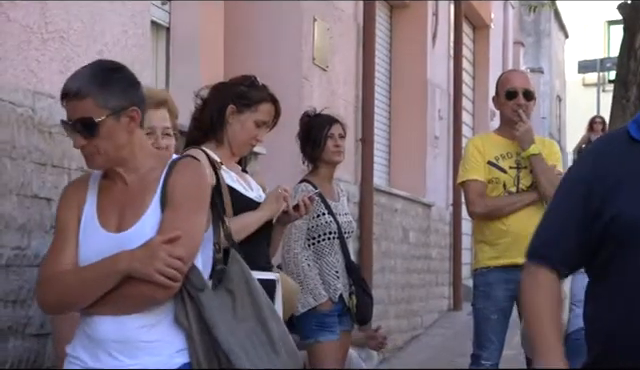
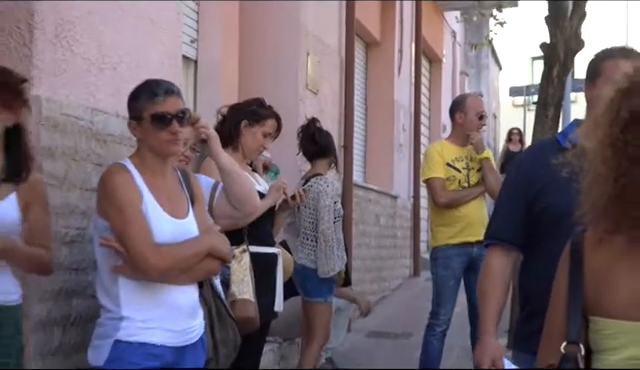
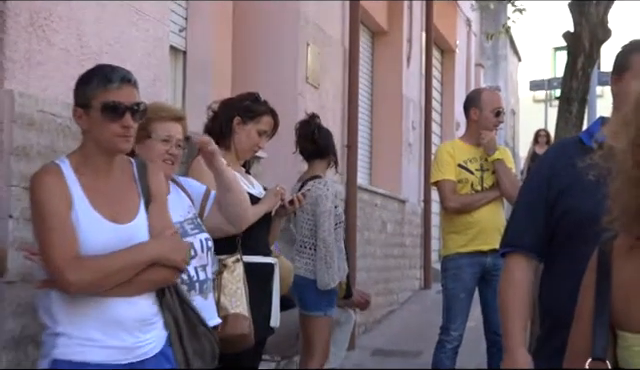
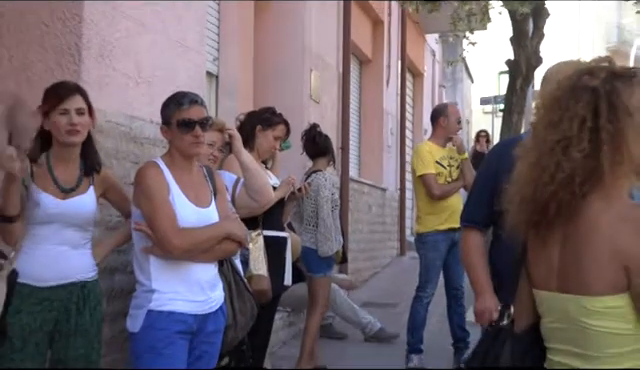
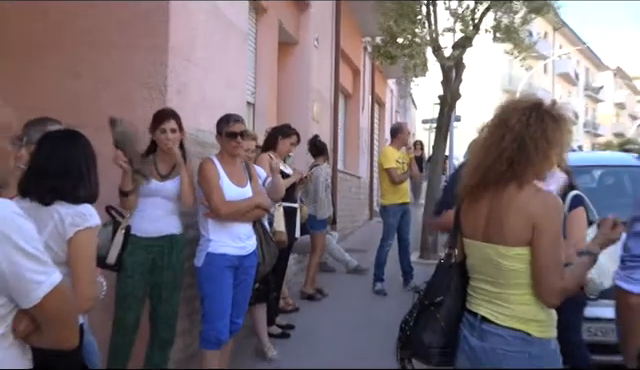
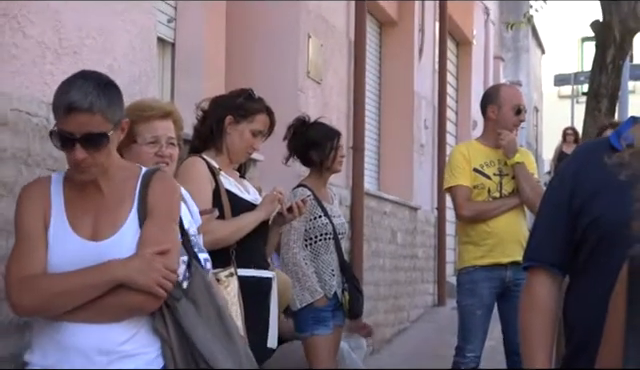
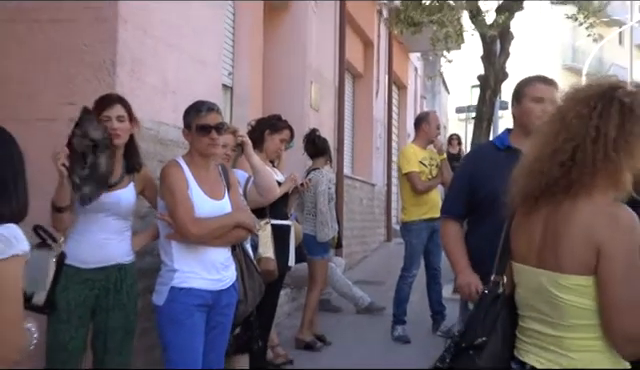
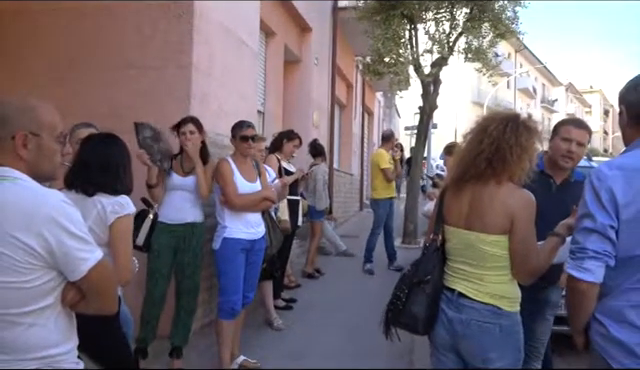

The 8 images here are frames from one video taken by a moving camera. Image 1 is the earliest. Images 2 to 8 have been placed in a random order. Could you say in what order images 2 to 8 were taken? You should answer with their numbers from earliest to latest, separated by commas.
6, 3, 2, 4, 7, 5, 8
